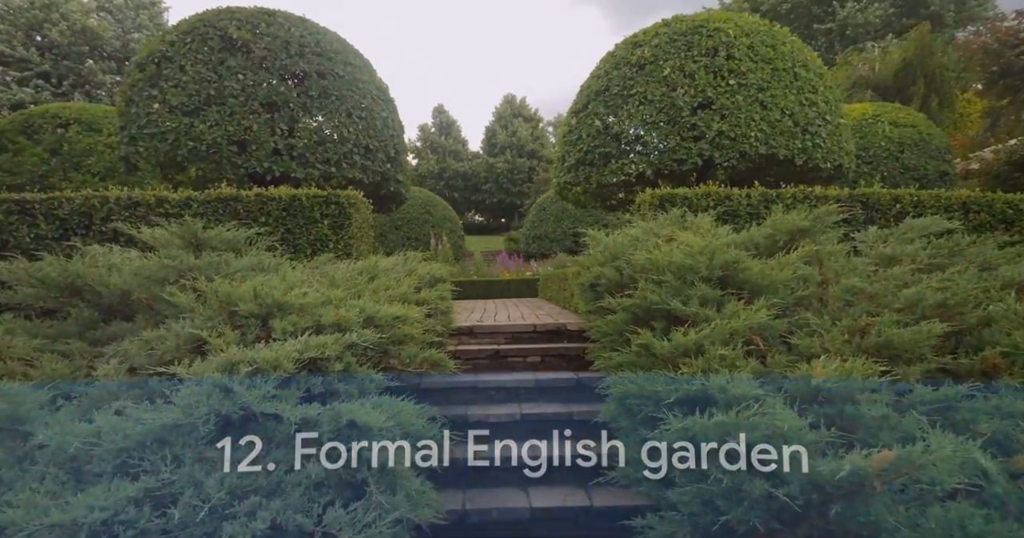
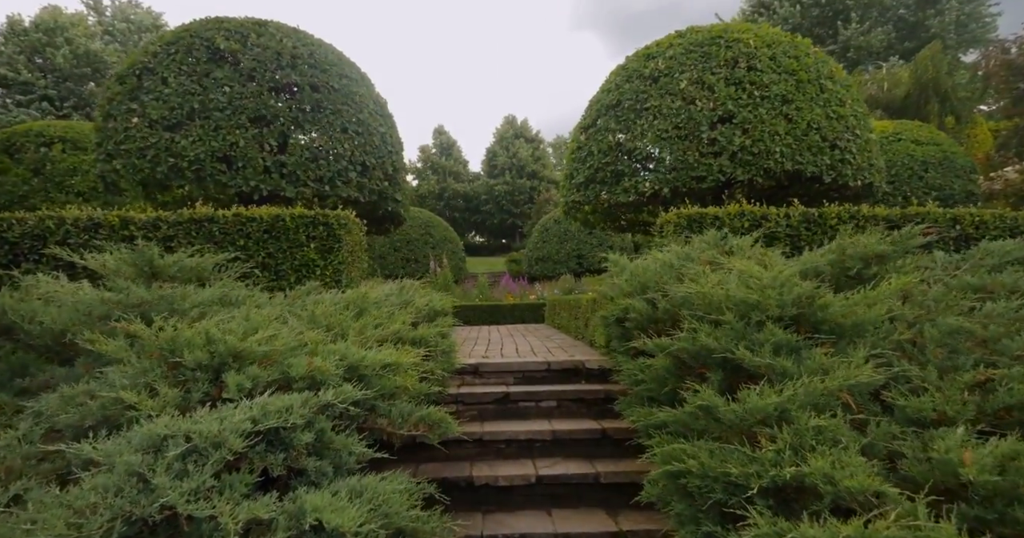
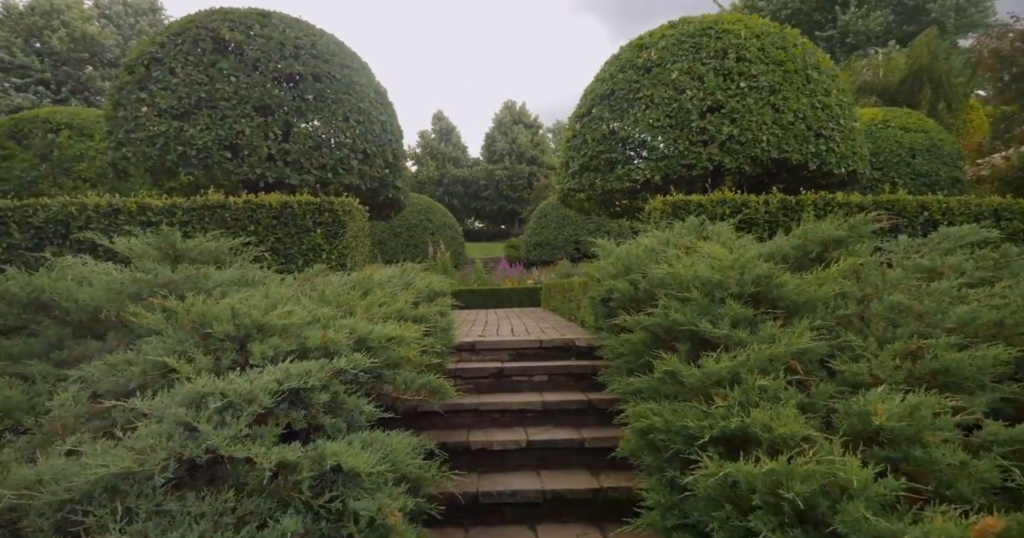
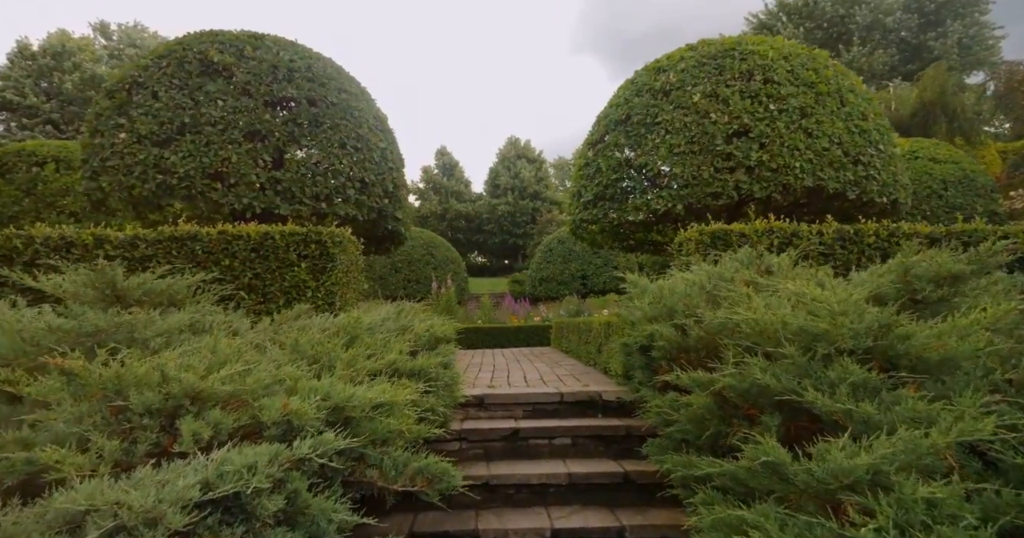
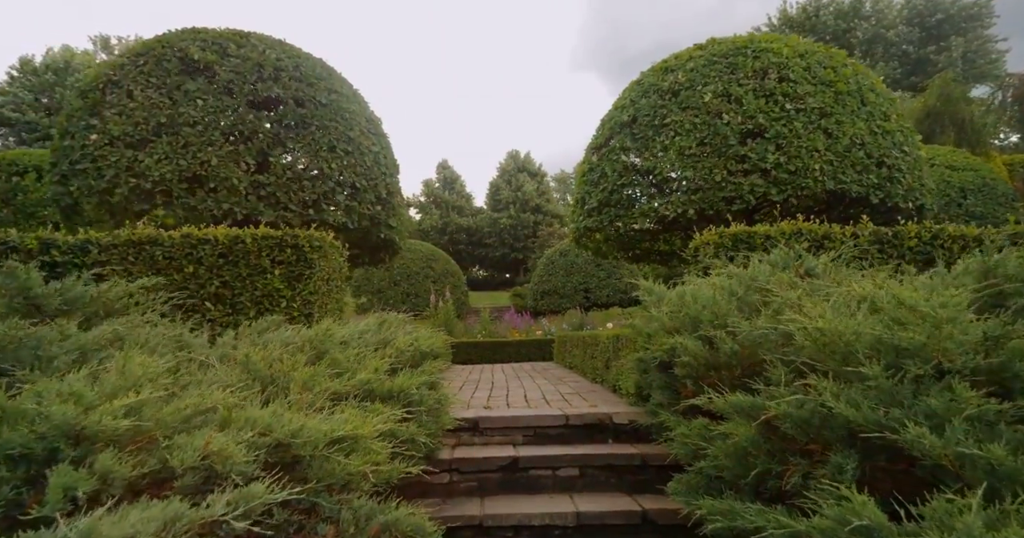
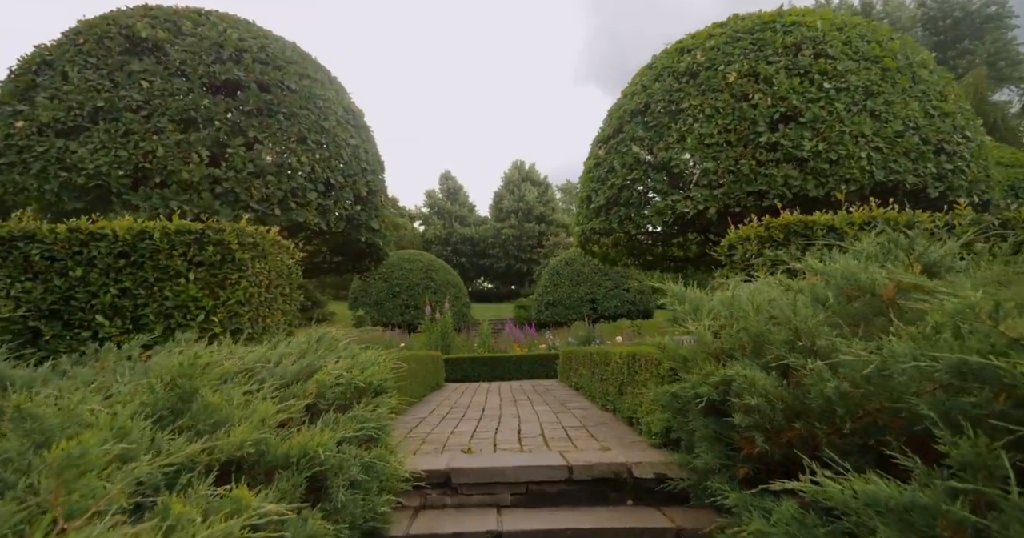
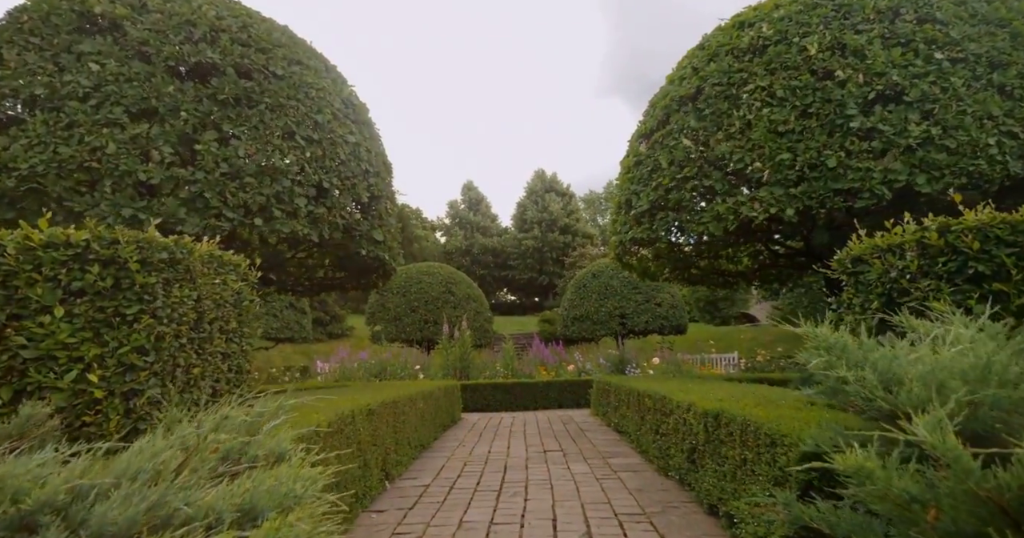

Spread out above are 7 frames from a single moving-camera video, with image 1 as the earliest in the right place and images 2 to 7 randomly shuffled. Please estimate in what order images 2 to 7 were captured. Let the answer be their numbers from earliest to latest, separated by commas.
3, 2, 4, 5, 6, 7
